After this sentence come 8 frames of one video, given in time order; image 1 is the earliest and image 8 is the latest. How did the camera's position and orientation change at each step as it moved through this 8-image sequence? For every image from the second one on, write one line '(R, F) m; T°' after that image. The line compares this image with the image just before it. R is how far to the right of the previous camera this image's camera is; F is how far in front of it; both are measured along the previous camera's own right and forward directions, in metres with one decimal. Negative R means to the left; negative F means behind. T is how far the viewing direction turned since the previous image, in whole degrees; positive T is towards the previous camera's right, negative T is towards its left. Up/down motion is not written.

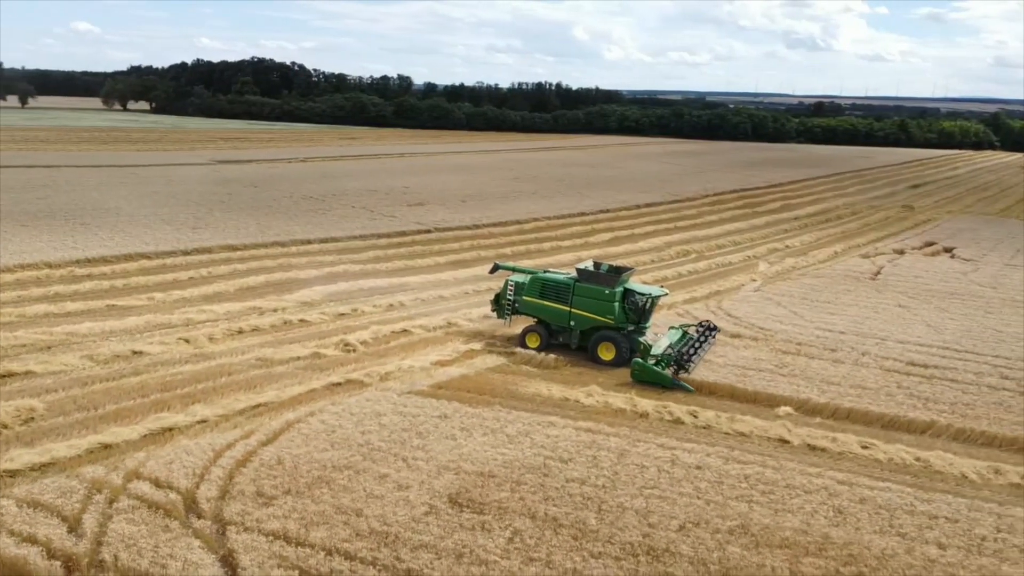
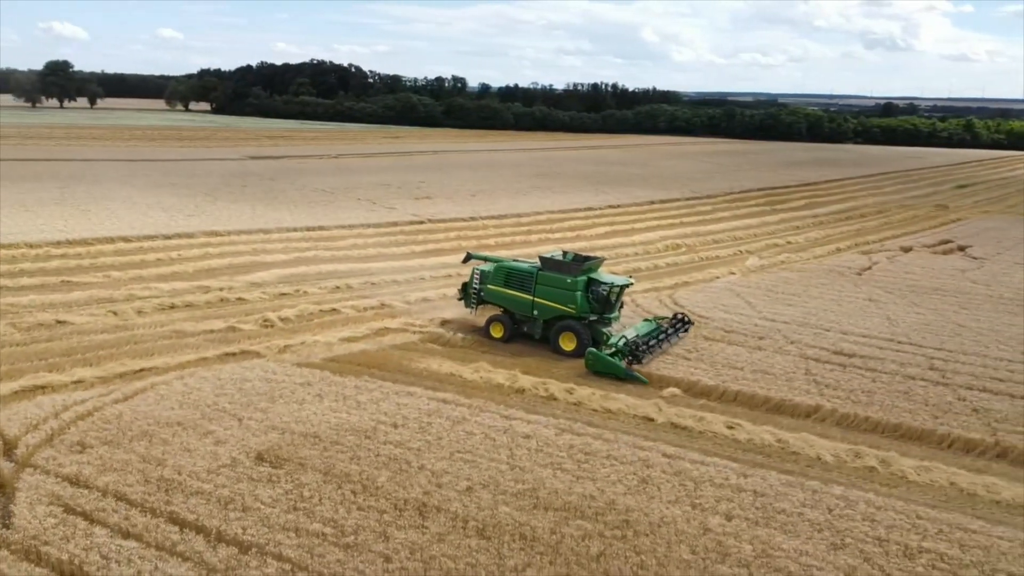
(+2.8, -0.1) m; -5°
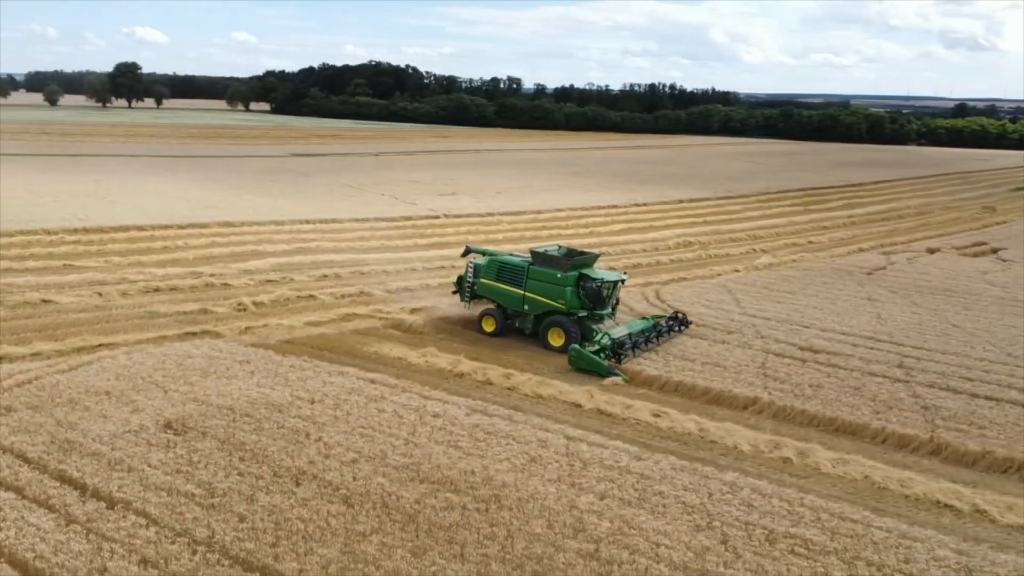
(+1.8, -0.1) m; -4°
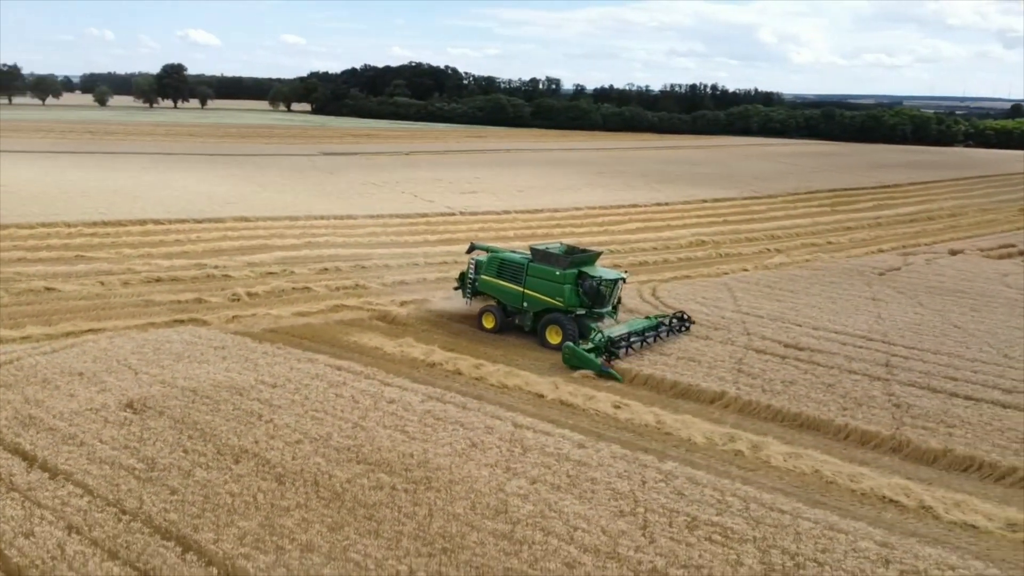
(+1.1, -0.1) m; -3°
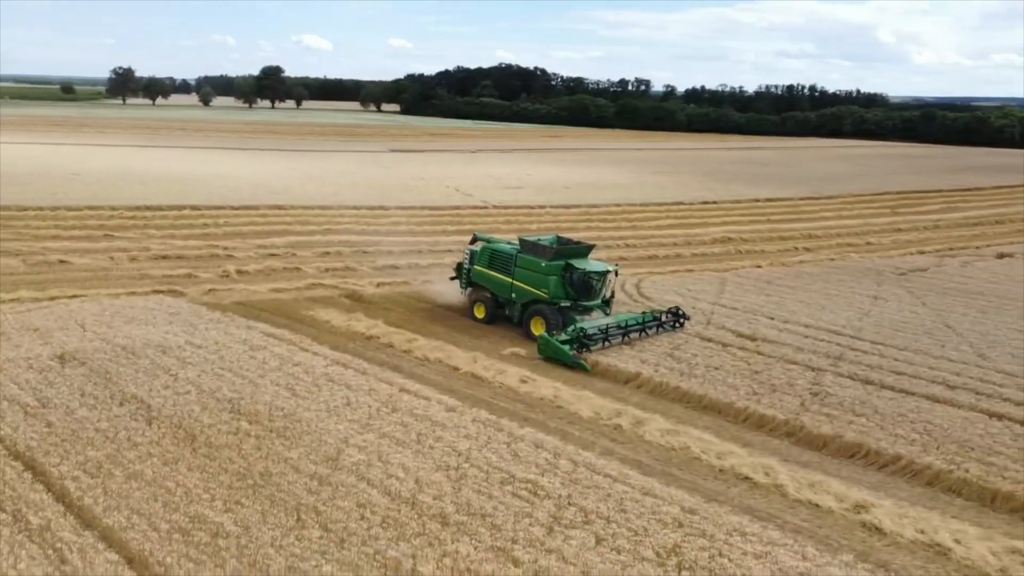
(+2.6, -0.3) m; -7°
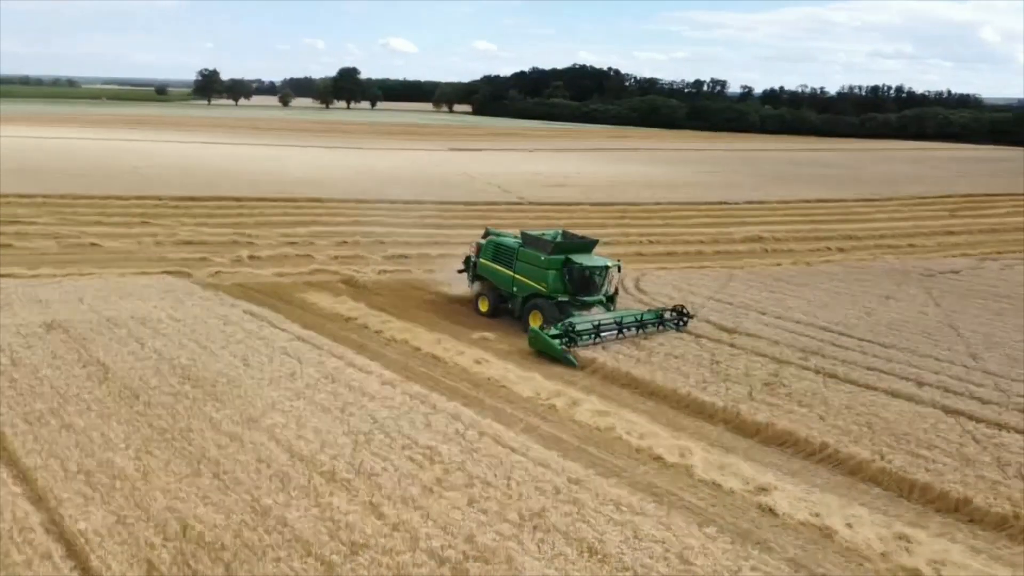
(+1.8, -0.3) m; -6°
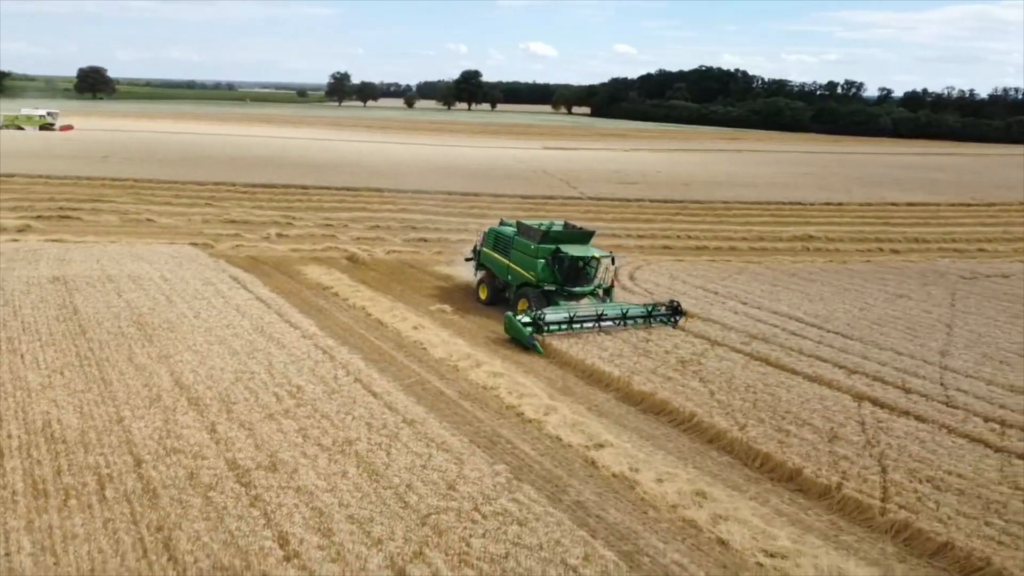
(+3.1, -0.6) m; -9°
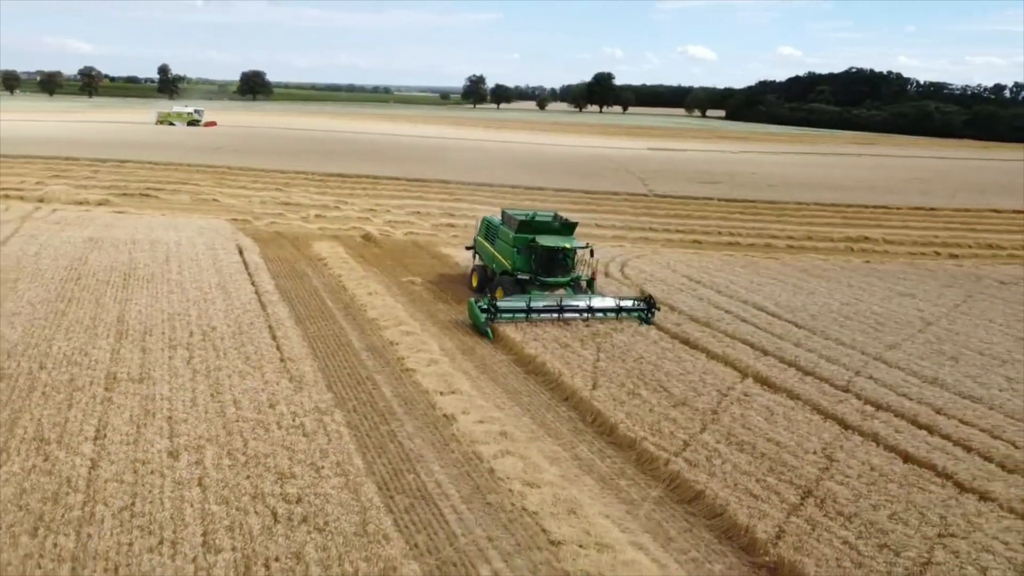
(+3.5, -0.8) m; -10°
